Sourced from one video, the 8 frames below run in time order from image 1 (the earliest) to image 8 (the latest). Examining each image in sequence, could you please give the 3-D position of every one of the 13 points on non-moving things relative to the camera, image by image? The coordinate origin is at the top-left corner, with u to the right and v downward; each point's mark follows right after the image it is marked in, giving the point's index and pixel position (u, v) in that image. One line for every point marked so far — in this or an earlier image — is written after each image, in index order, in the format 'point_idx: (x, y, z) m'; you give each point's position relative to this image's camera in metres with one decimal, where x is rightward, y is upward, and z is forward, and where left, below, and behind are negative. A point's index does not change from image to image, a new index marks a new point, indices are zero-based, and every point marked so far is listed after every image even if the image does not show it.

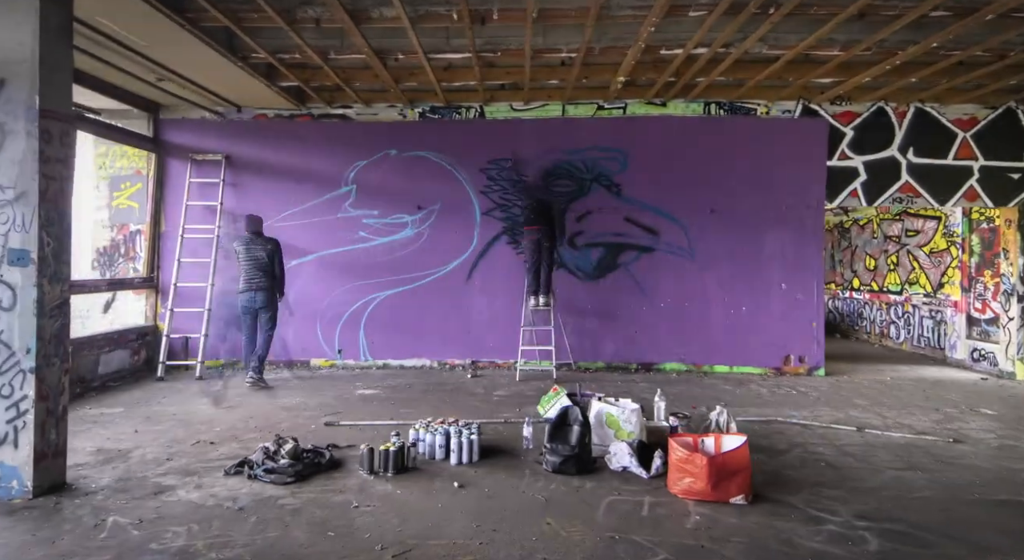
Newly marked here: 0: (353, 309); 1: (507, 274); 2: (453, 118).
0: (-1.6, -0.3, +5.7) m
1: (-0.1, +0.1, +5.6) m
2: (-0.6, +1.6, +5.6) m
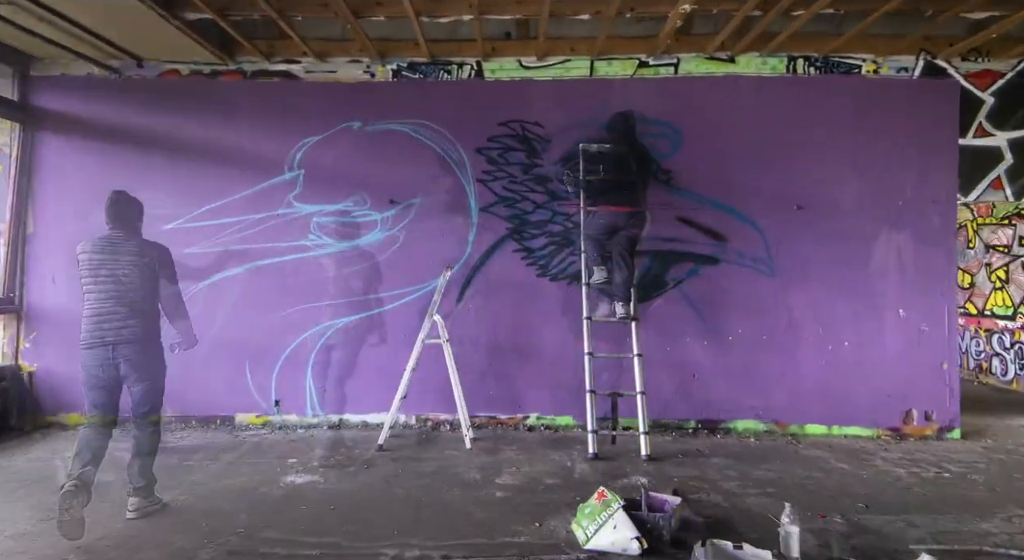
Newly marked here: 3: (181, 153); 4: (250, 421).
0: (-1.6, -0.5, +4.1) m
1: (0.0, -0.1, +4.0) m
2: (-0.6, +1.5, +4.0) m
3: (-2.5, +1.0, +4.1) m
4: (-1.9, -1.1, +4.1) m
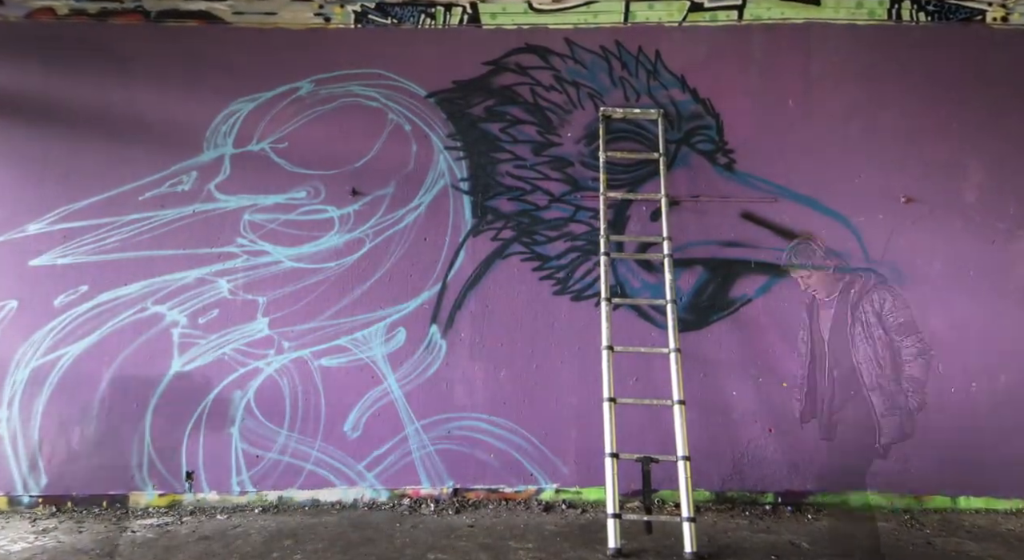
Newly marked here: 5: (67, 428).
0: (-1.5, -0.6, +3.0) m
1: (0.0, -0.2, +2.9) m
2: (-0.5, +1.4, +3.0) m
3: (-2.5, +0.8, +3.0) m
4: (-1.9, -1.2, +2.9) m
5: (-2.3, -0.8, +2.9) m
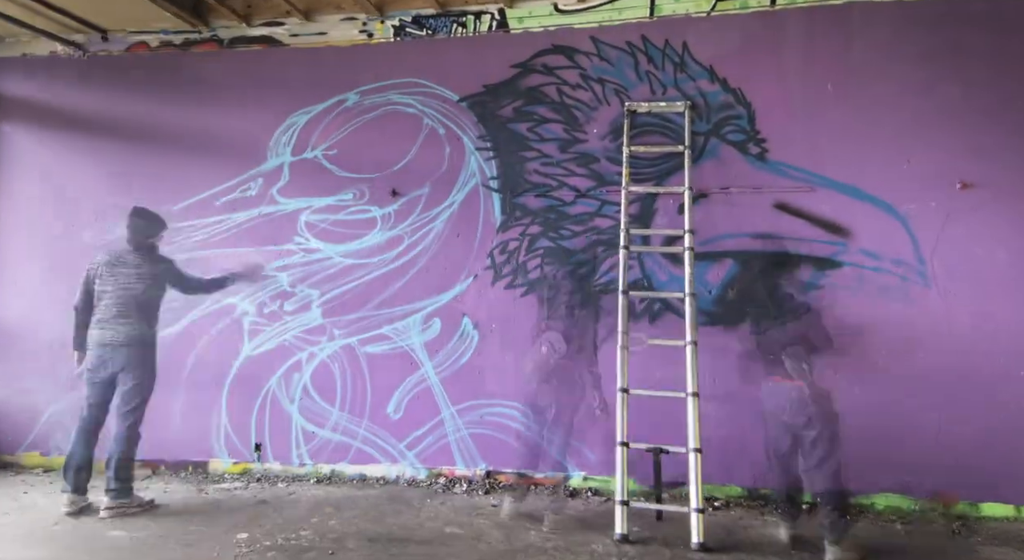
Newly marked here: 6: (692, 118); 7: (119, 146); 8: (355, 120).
0: (-1.3, -0.5, +3.3) m
1: (+0.2, -0.2, +3.0) m
2: (-0.4, +1.4, +3.2) m
3: (-2.3, +0.9, +3.5) m
4: (-1.7, -1.1, +3.3) m
5: (-2.2, -0.8, +3.4) m
6: (+0.9, +0.8, +2.9) m
7: (-2.5, +0.8, +3.6) m
8: (-0.9, +0.9, +3.3) m
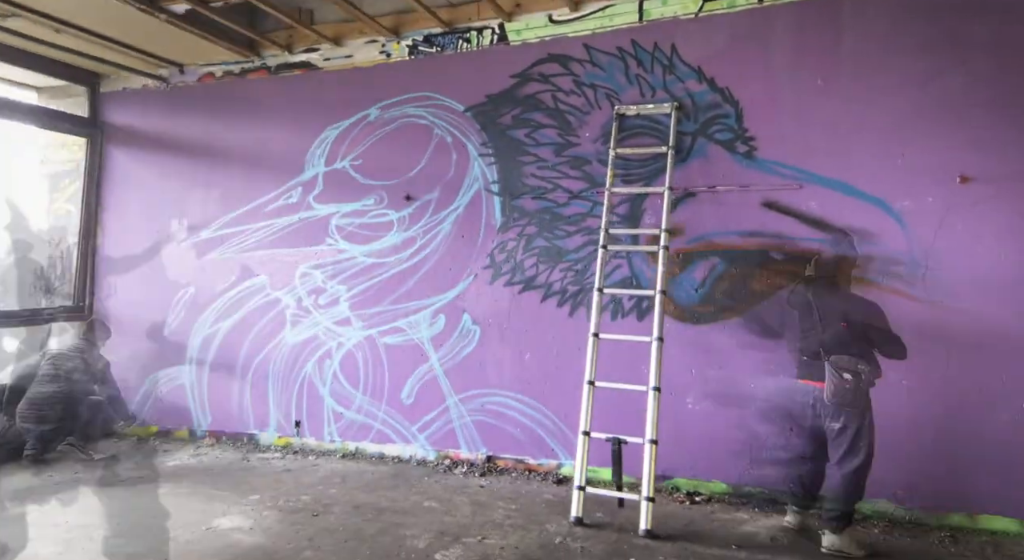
0: (-1.3, -0.5, +3.7) m
1: (+0.1, -0.2, +3.2) m
2: (-0.3, +1.4, +3.4) m
3: (-2.2, +0.9, +4.1) m
4: (-1.6, -1.1, +3.8) m
5: (-2.1, -0.7, +4.0) m
6: (+0.9, +0.8, +2.9) m
7: (-2.4, +0.9, +4.2) m
8: (-0.9, +1.0, +3.6) m
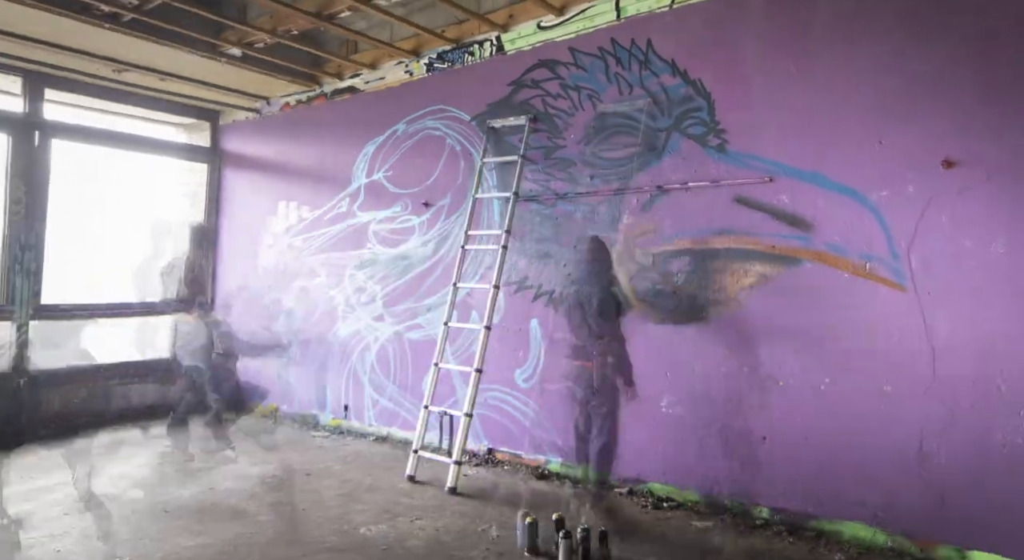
0: (-1.2, -0.5, +4.2) m
1: (+0.1, -0.2, +3.3) m
2: (-0.3, +1.4, +3.6) m
3: (-1.9, +0.9, +4.8) m
4: (-1.5, -1.1, +4.4) m
5: (-1.8, -0.7, +4.6) m
6: (+0.7, +0.8, +2.8) m
7: (-2.1, +0.9, +4.9) m
8: (-0.8, +1.0, +4.0) m
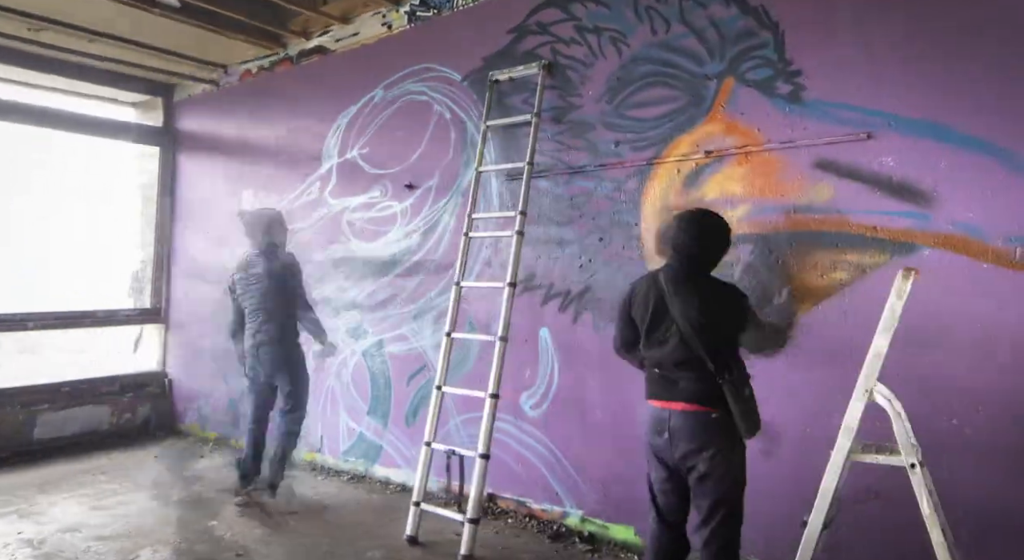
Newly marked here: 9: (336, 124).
0: (-1.1, -0.5, +3.5) m
1: (+0.1, -0.2, +2.6) m
2: (-0.3, +1.4, +2.9) m
3: (-1.9, +0.9, +4.1) m
4: (-1.4, -1.1, +3.7) m
5: (-1.8, -0.7, +4.0) m
6: (+0.7, +0.9, +2.1) m
7: (-2.1, +0.9, +4.2) m
8: (-0.8, +1.0, +3.3) m
9: (-1.1, +1.0, +3.5) m
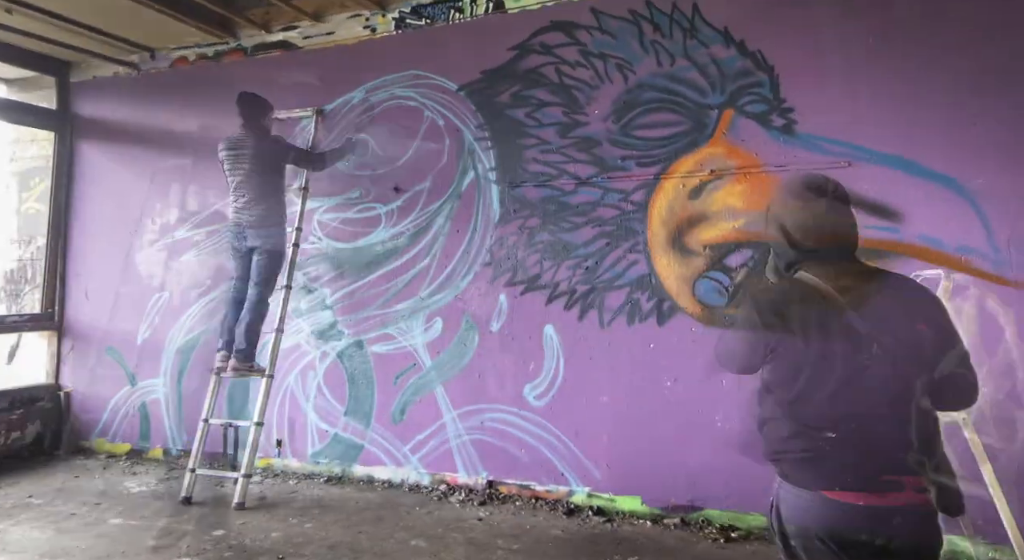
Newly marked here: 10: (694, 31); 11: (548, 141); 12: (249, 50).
0: (-1.3, -0.5, +3.4) m
1: (+0.2, -0.2, +2.8) m
2: (-0.4, +1.4, +3.0) m
3: (-2.2, +0.9, +3.7) m
4: (-1.6, -1.1, +3.5) m
5: (-2.1, -0.8, +3.6) m
6: (+0.9, +0.9, +2.5) m
7: (-2.4, +0.8, +3.8) m
8: (-0.9, +0.9, +3.2) m
9: (-1.3, +1.0, +3.4) m
10: (+0.8, +1.1, +2.5) m
11: (+0.2, +0.7, +2.8) m
12: (-1.7, +1.5, +3.6) m
